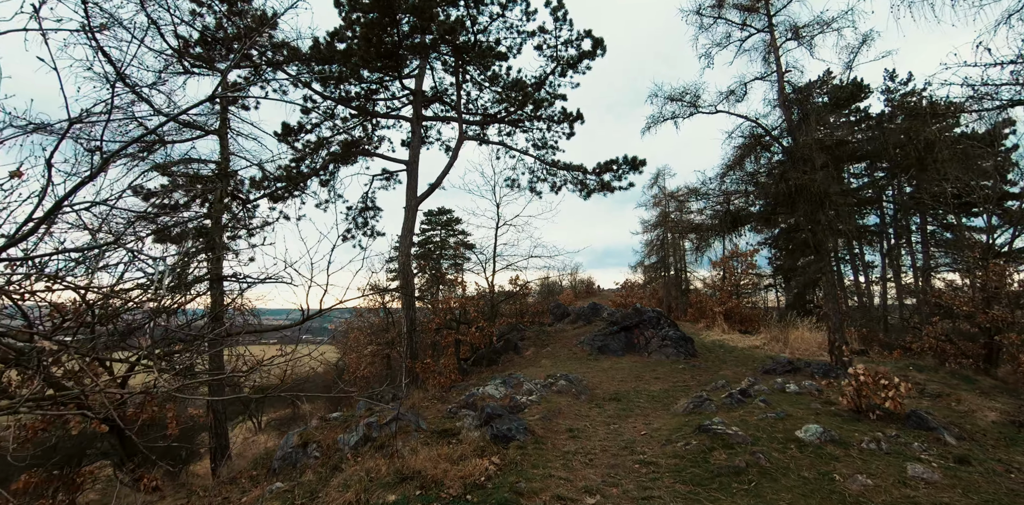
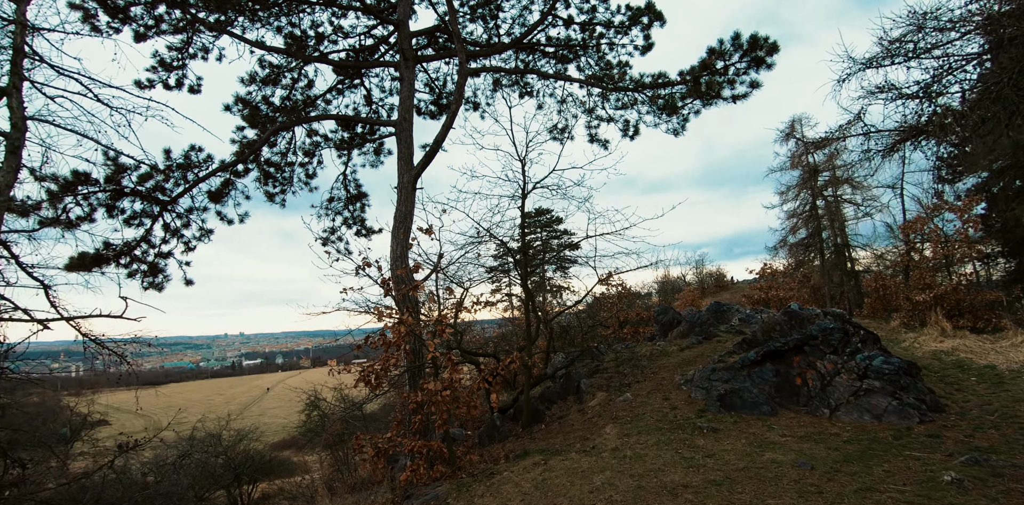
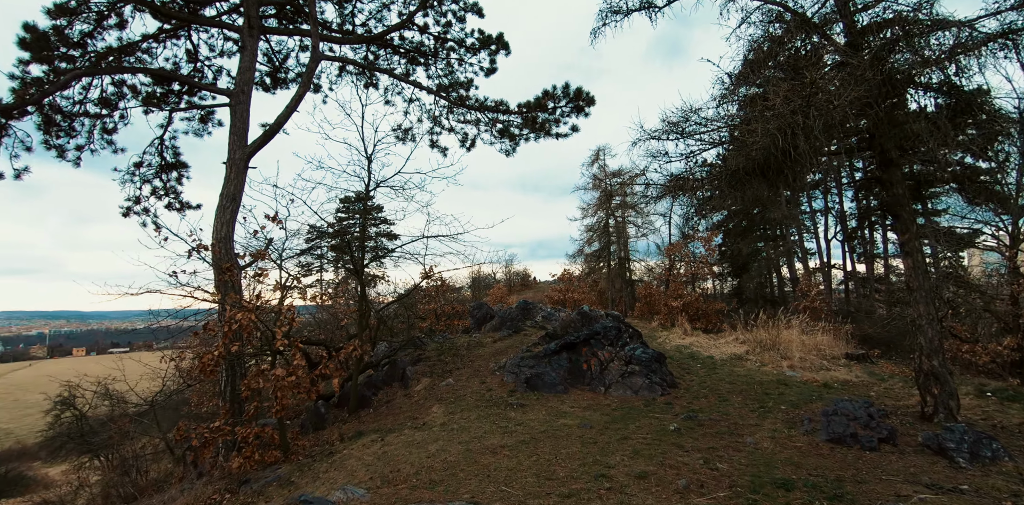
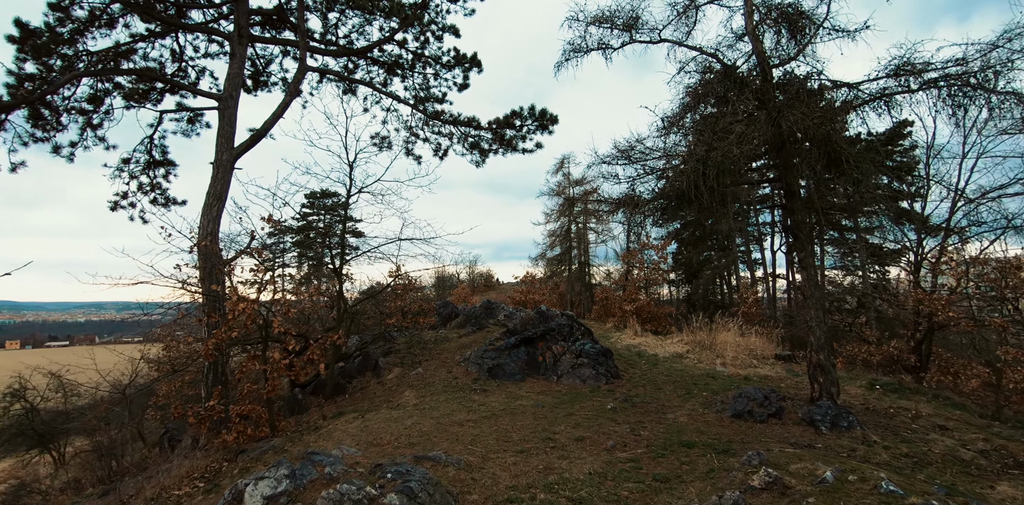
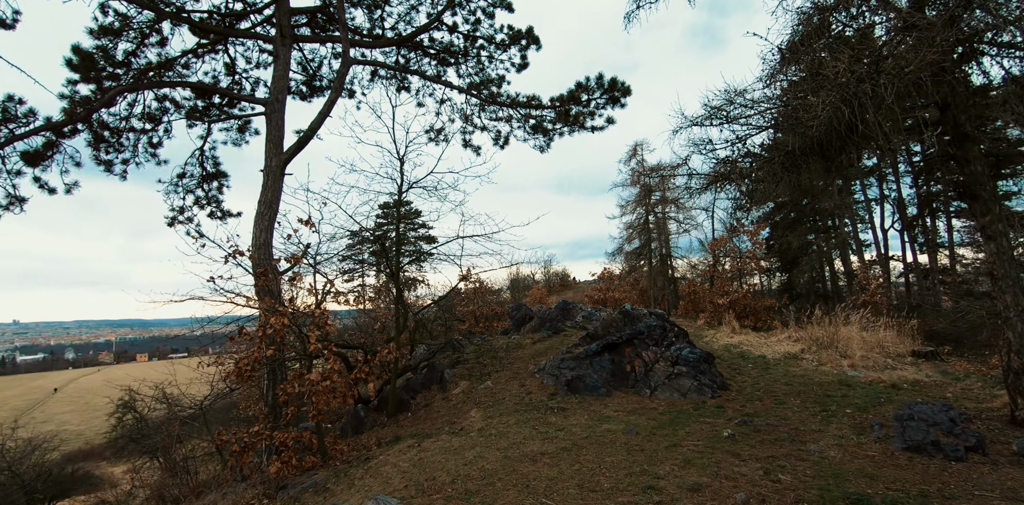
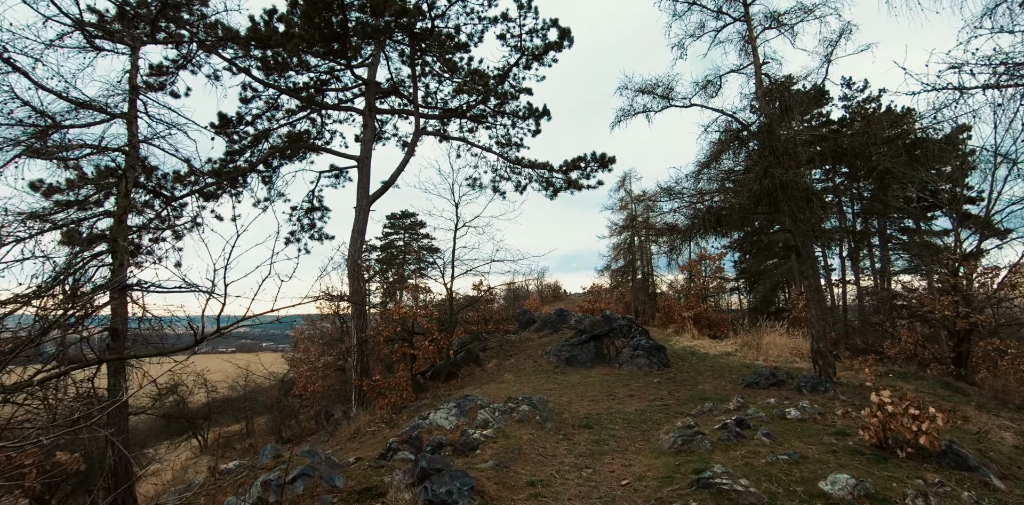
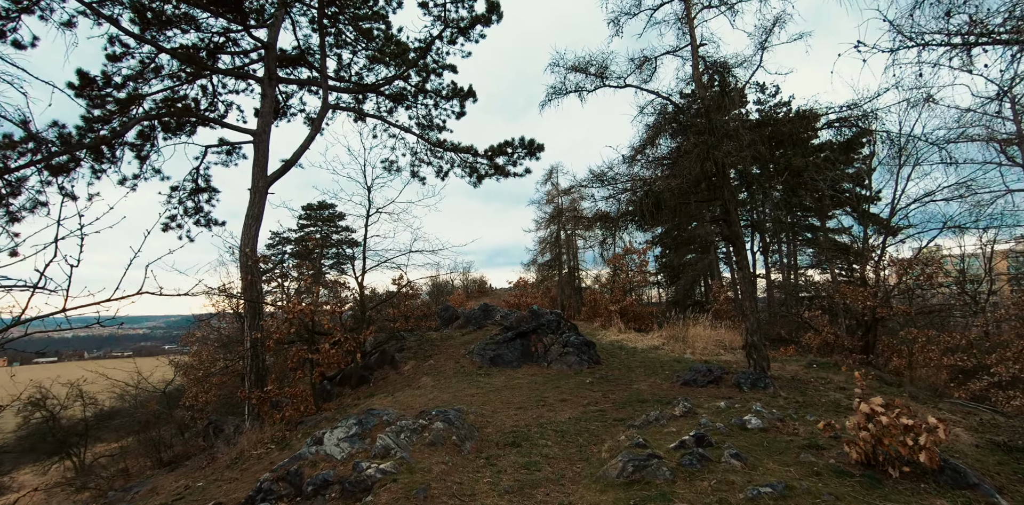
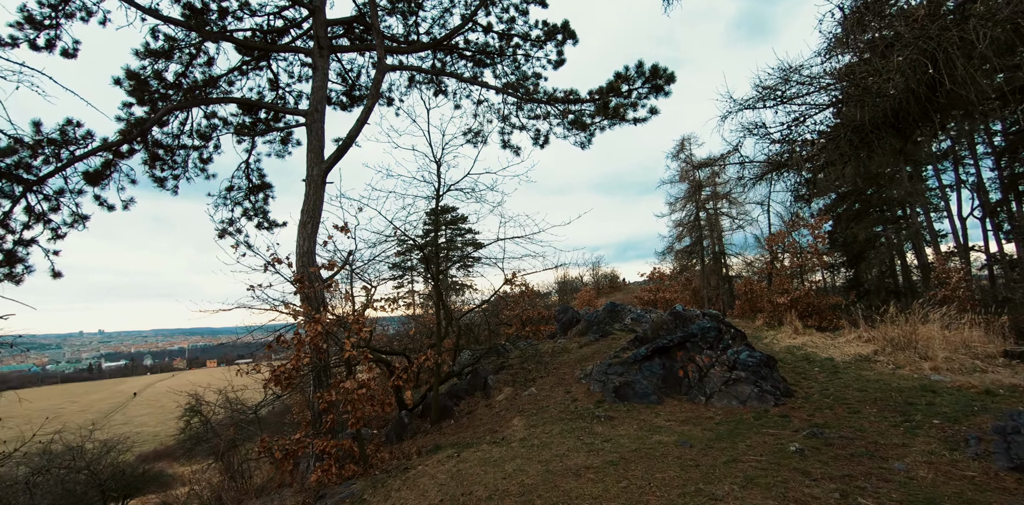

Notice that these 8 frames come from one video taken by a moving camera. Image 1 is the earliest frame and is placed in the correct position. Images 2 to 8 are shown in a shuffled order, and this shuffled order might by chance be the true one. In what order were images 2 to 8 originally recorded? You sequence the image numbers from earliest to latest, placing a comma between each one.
6, 7, 4, 3, 5, 8, 2
